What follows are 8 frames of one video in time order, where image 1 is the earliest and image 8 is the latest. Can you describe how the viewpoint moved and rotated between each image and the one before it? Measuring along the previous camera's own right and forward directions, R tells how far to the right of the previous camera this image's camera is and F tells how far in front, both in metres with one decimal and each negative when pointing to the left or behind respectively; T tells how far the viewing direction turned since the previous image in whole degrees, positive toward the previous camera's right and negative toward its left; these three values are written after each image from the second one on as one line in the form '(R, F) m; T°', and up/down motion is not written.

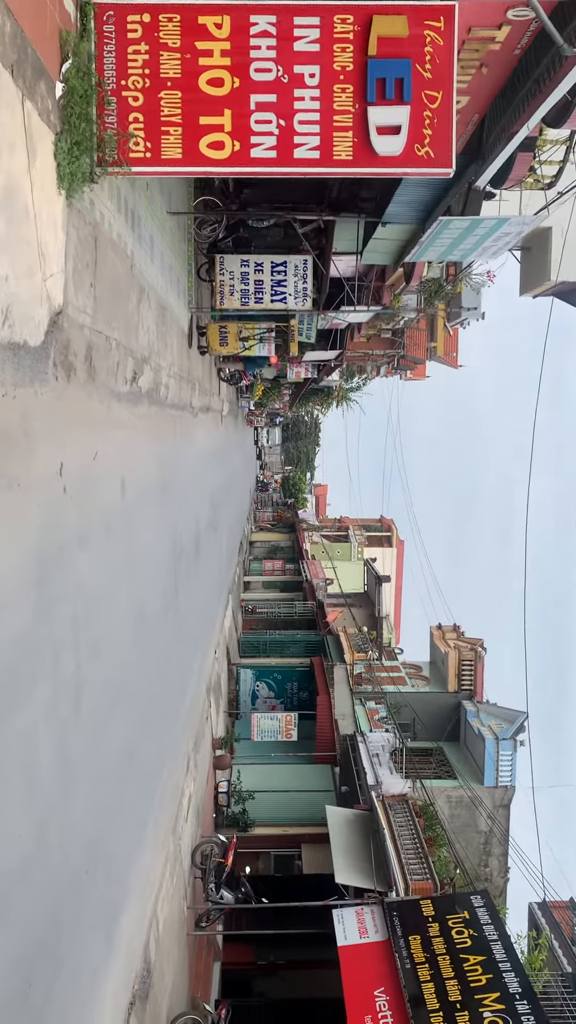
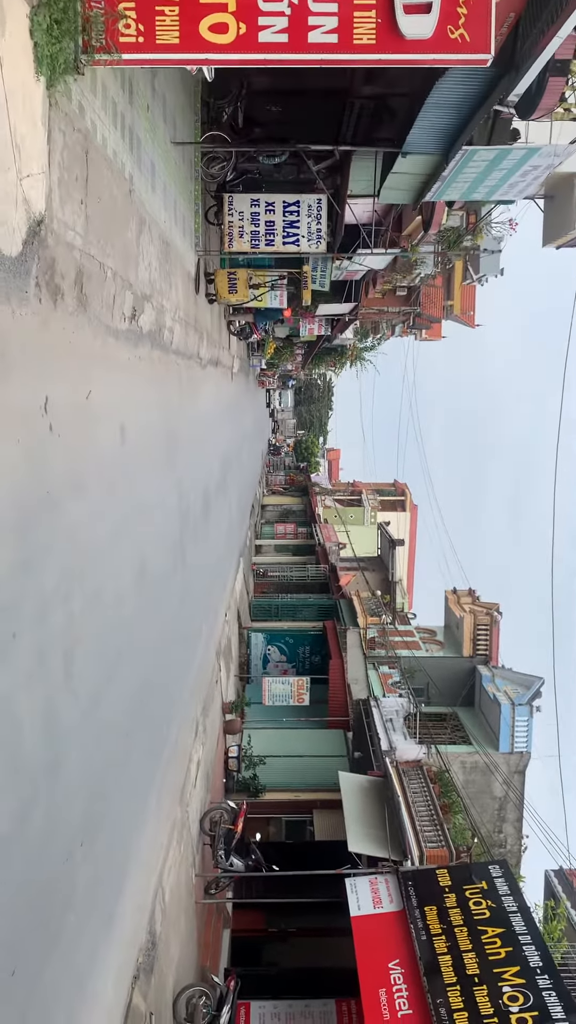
(0.0, +0.3) m; -1°
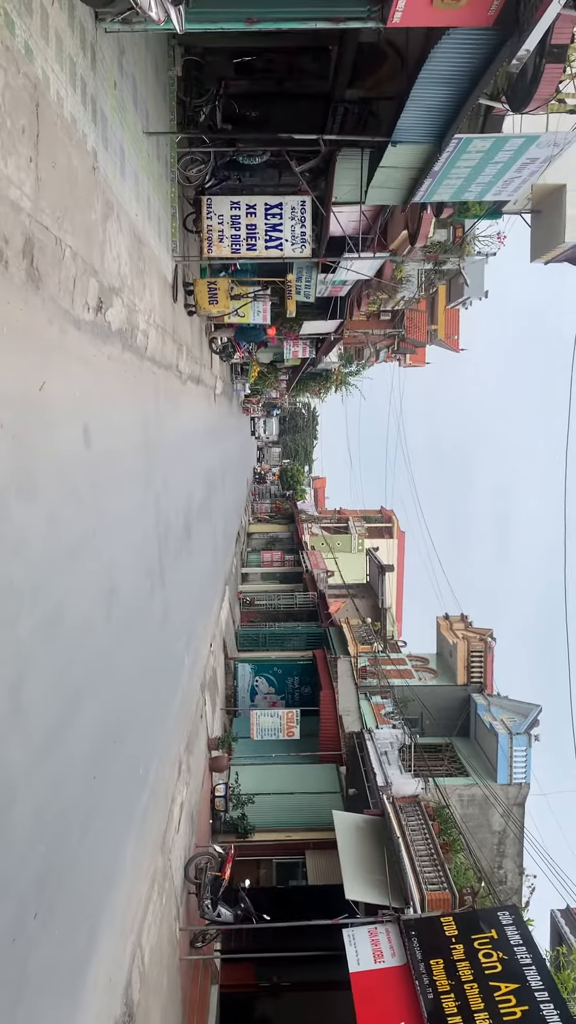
(0.0, +0.5) m; +1°
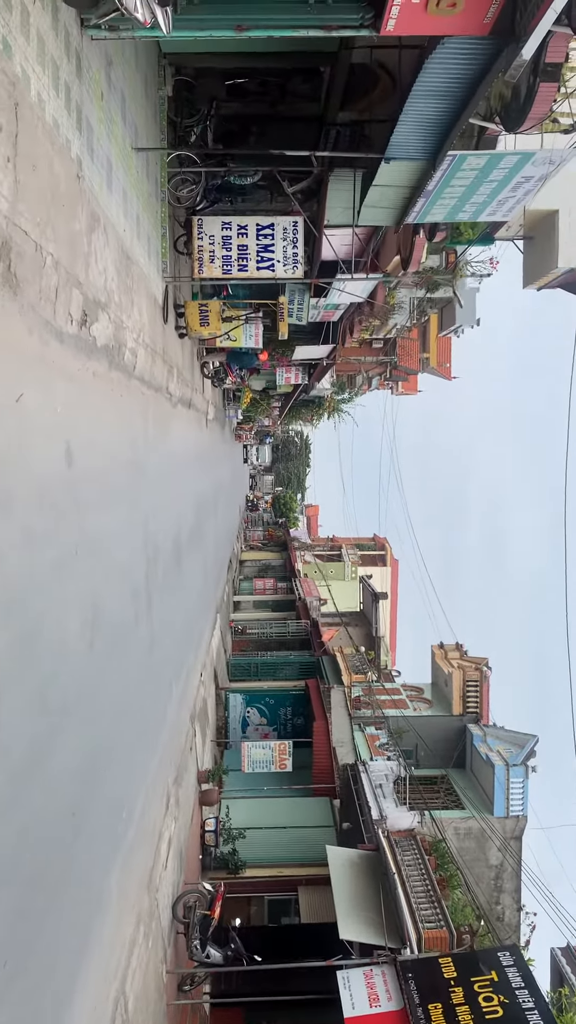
(0.0, +0.2) m; 0°
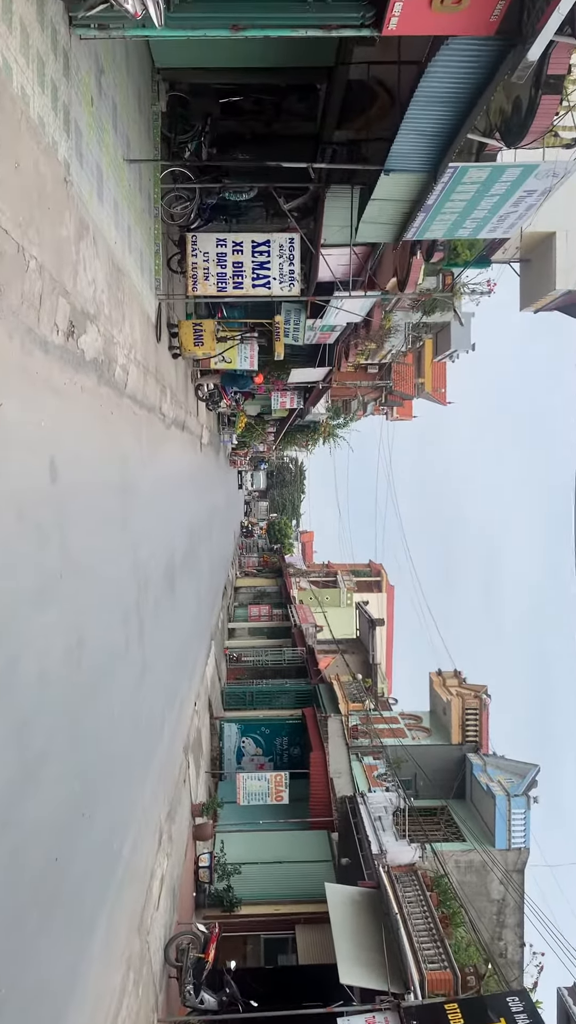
(0.0, +0.2) m; 0°
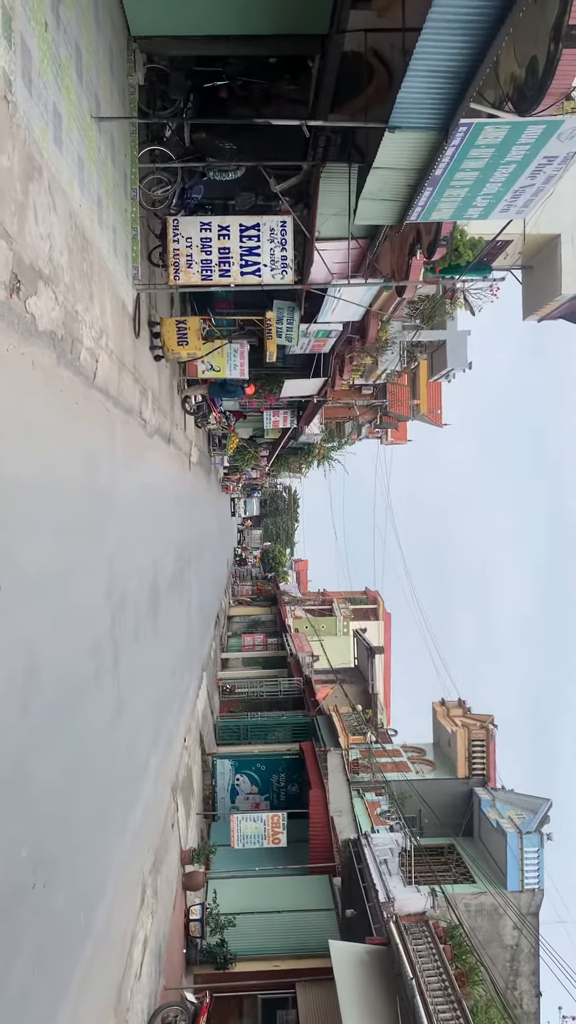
(0.0, +0.7) m; 0°
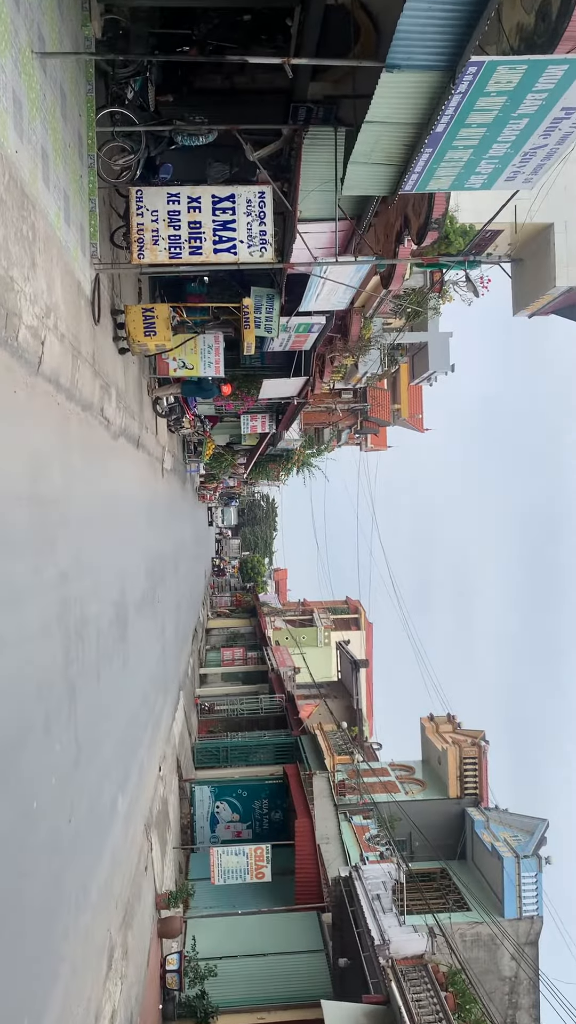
(0.0, +0.7) m; +1°
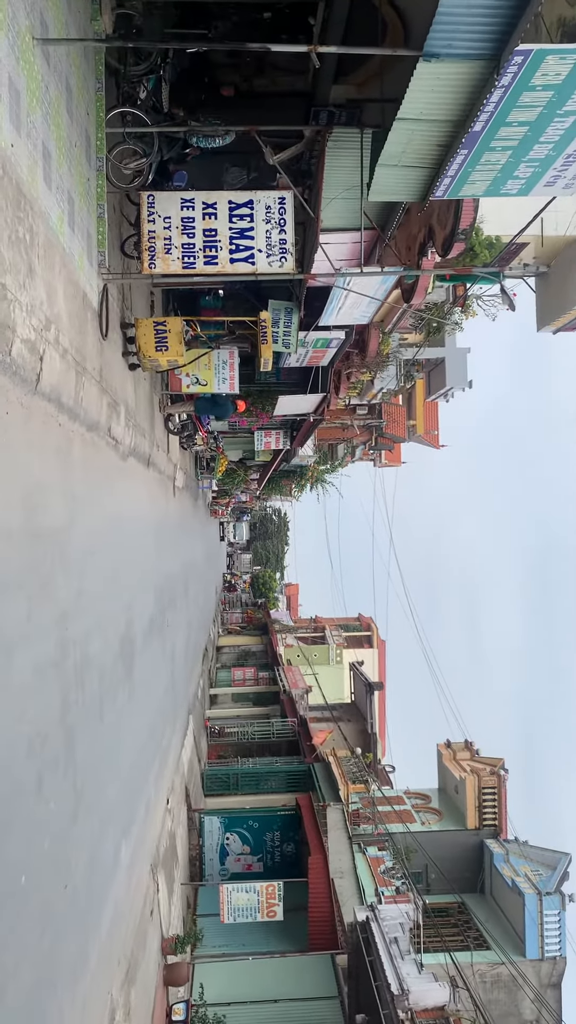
(0.0, +0.4) m; -1°
